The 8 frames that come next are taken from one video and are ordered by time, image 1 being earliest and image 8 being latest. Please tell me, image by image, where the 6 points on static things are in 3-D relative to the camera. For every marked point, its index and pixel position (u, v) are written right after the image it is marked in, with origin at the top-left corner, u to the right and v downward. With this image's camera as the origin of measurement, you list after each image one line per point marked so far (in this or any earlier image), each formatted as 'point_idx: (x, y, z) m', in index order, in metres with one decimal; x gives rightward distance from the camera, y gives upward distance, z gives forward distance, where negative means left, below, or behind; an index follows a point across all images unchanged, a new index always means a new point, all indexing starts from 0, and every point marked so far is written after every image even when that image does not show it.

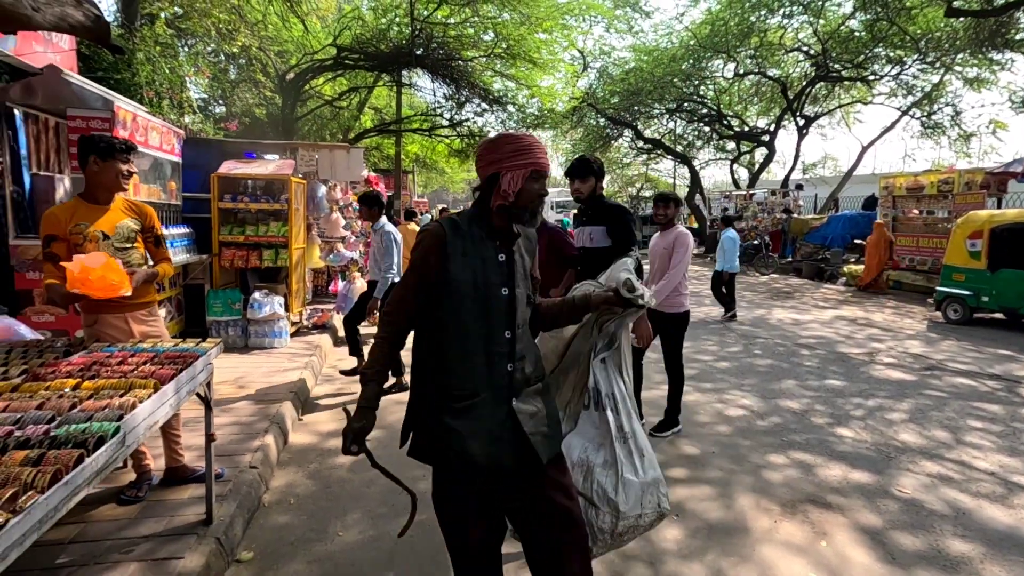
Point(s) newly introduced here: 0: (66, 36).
0: (-5.6, +3.2, +6.7) m
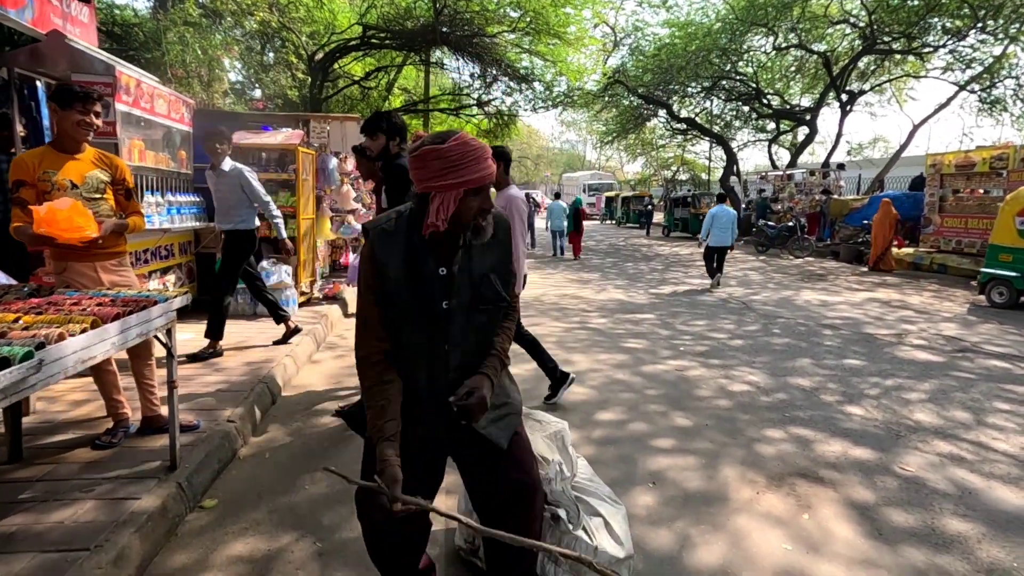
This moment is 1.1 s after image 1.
0: (-5.5, +3.6, +6.9) m
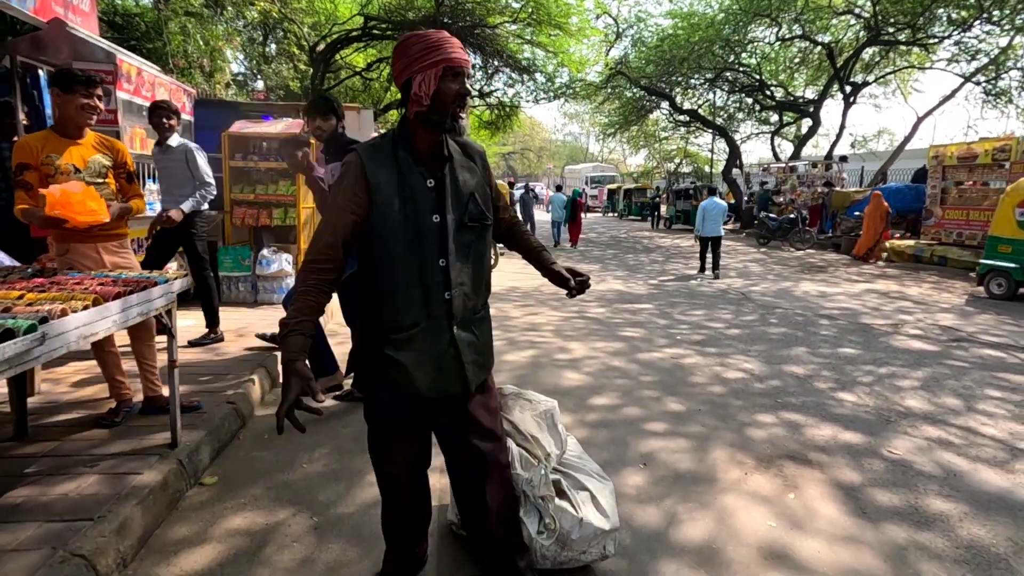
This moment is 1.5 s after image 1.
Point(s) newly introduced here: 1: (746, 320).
0: (-5.5, +3.7, +6.9) m
1: (+3.4, -0.5, +7.7) m
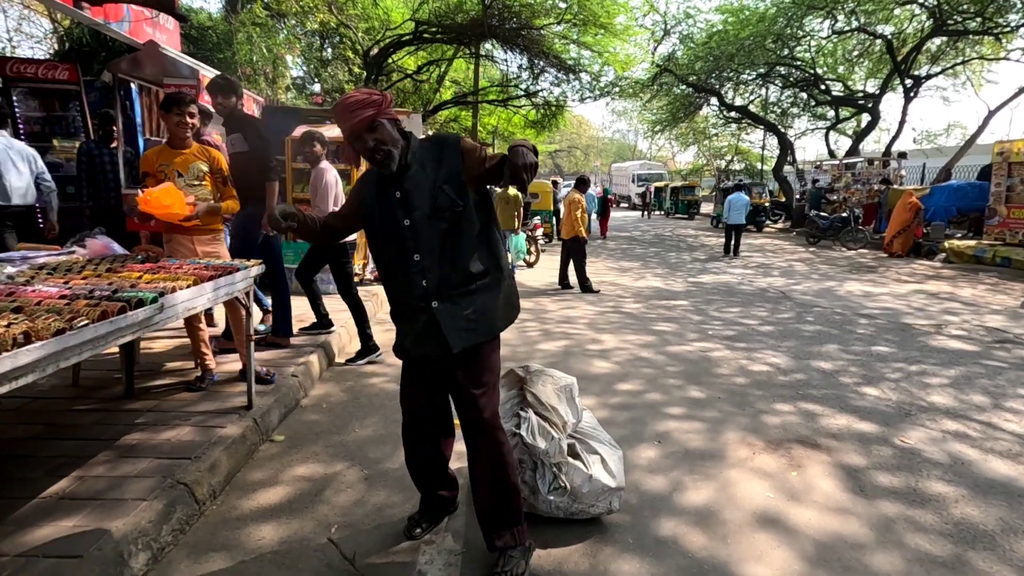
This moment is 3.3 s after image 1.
0: (-4.9, +3.9, +7.7) m
1: (+3.9, -0.4, +7.8) m
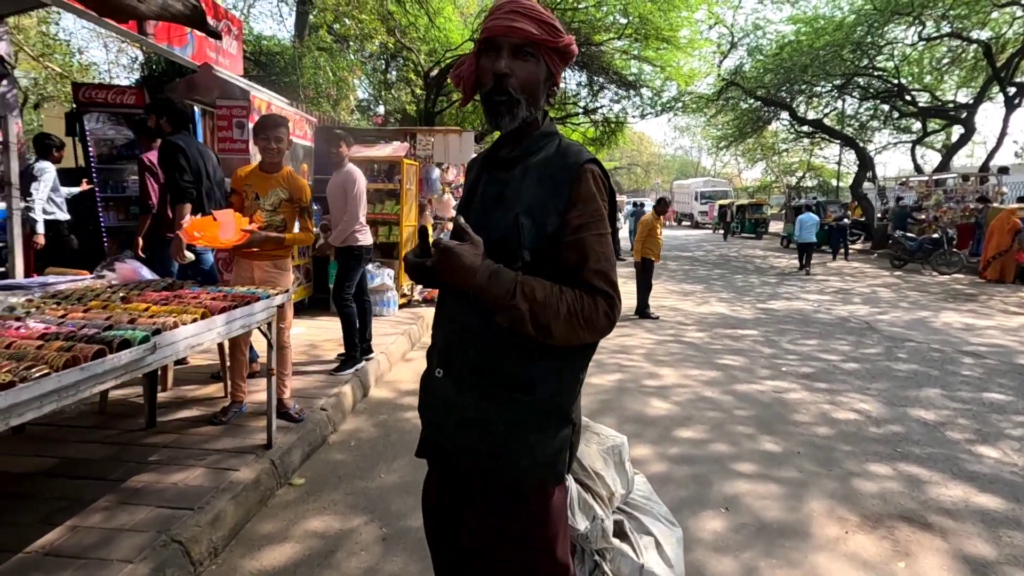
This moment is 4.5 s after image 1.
0: (-4.1, +3.6, +7.9) m
1: (+4.6, -0.8, +6.9) m
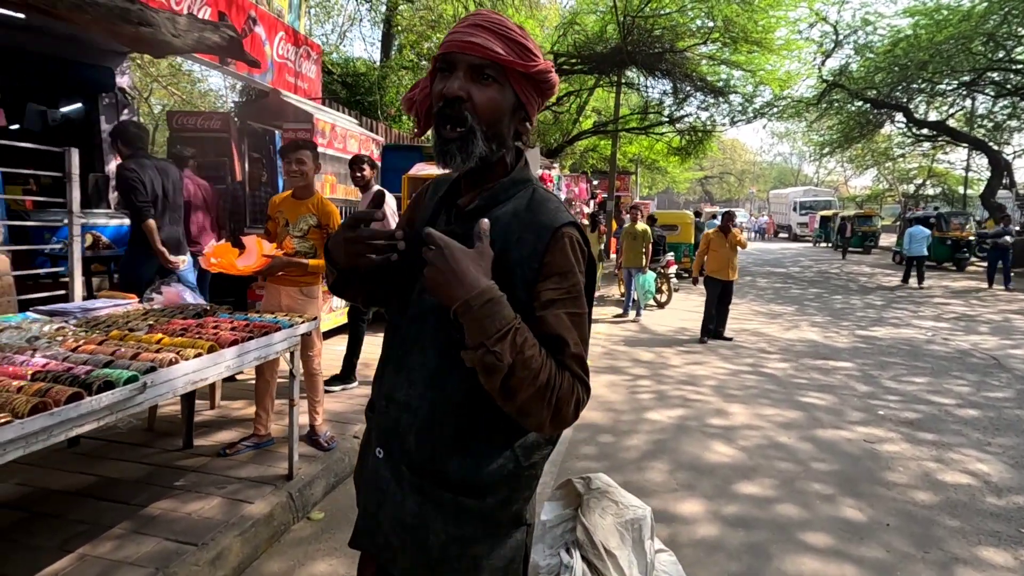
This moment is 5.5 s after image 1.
0: (-3.1, +3.4, +8.3) m
1: (+5.3, -1.2, +5.9) m
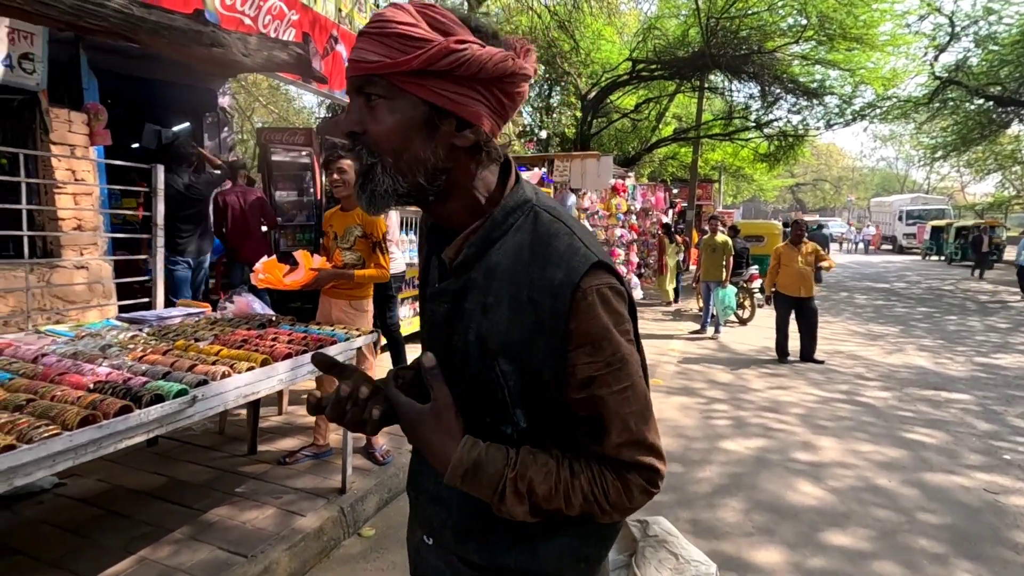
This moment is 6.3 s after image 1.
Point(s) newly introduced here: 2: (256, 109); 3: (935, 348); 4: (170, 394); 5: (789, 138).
0: (-1.9, +3.3, +8.5) m
1: (+5.9, -1.4, +4.9) m
2: (-7.2, +5.0, +15.0) m
3: (+7.1, -1.0, +8.9) m
4: (-1.3, -0.4, +2.0) m
5: (+8.1, +4.4, +15.9) m
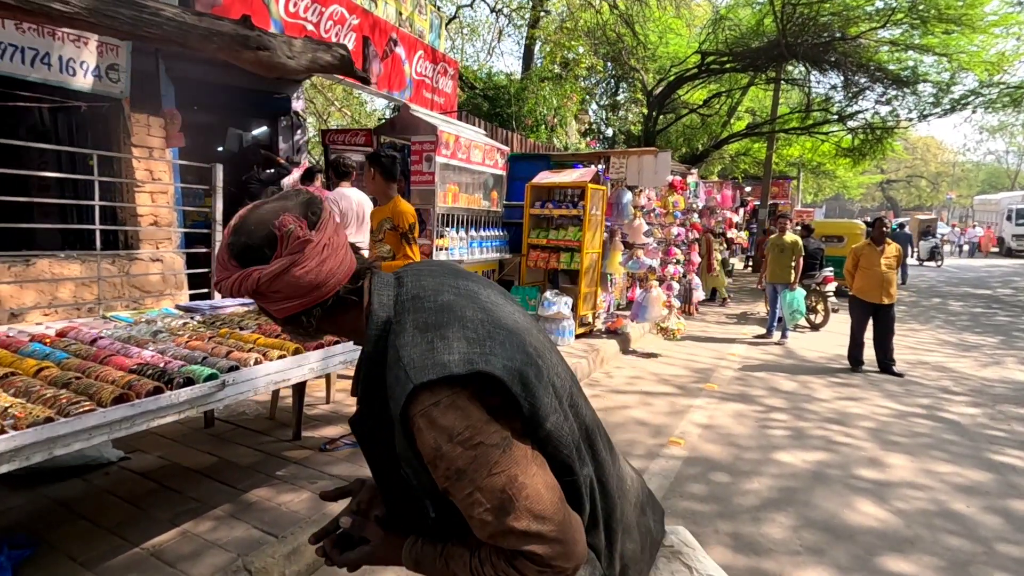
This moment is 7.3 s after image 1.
0: (-1.0, +3.3, +8.7) m
1: (+6.2, -1.5, +4.1) m
2: (-5.4, +5.2, +15.7) m
3: (+7.9, -1.1, +8.0) m
4: (-1.2, -0.4, +2.1) m
5: (+9.9, +4.3, +14.7) m
